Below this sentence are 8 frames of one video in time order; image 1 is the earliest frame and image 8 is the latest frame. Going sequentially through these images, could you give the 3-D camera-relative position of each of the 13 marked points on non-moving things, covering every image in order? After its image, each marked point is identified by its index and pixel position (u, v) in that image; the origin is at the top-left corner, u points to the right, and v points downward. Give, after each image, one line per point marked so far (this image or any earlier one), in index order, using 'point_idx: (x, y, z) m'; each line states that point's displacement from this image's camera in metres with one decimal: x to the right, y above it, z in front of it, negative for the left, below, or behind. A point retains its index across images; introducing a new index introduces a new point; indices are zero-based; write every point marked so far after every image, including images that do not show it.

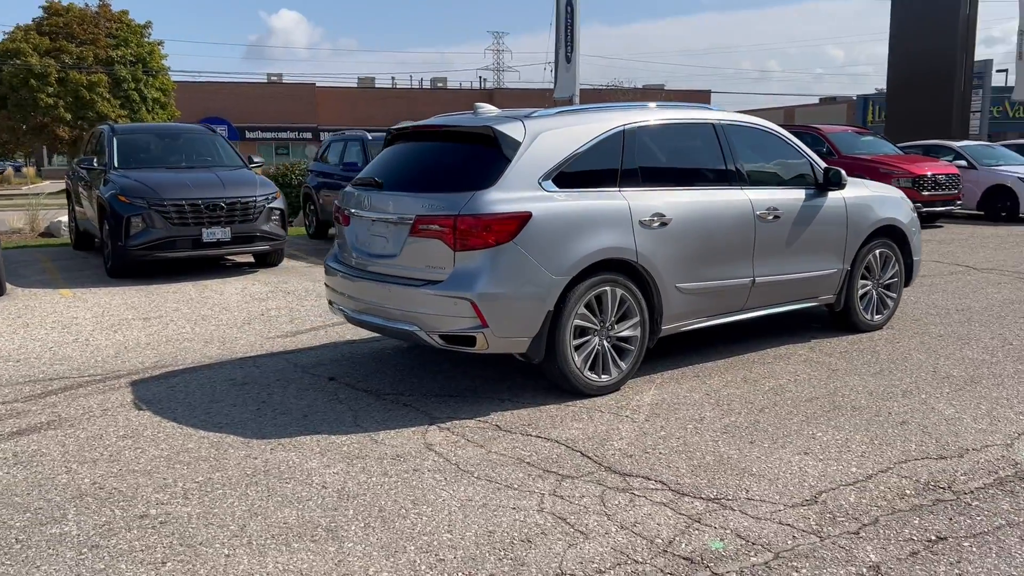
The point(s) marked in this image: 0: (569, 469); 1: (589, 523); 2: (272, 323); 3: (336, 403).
0: (+0.3, -0.9, +4.2) m
1: (+0.3, -1.0, +3.7) m
2: (-2.1, -0.3, +7.9) m
3: (-1.1, -0.7, +5.4) m
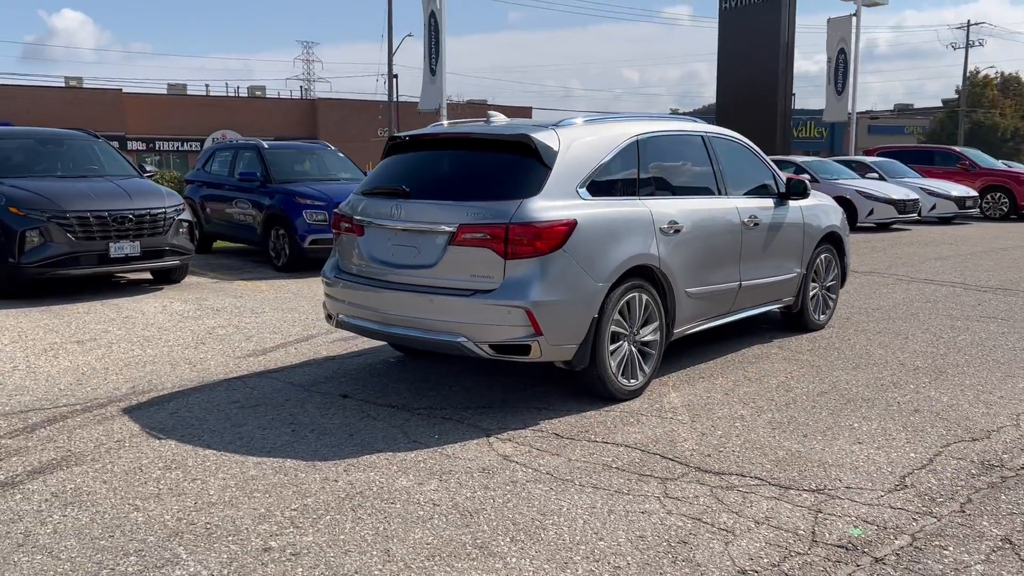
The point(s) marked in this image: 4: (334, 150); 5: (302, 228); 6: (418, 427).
0: (+0.8, -0.9, +4.3) m
1: (+0.9, -1.0, +3.8) m
2: (-2.4, -0.4, +7.4) m
3: (-0.8, -0.8, +5.2) m
4: (-2.8, +2.2, +13.7) m
5: (-2.7, +0.8, +11.4) m
6: (-0.5, -0.8, +5.0) m
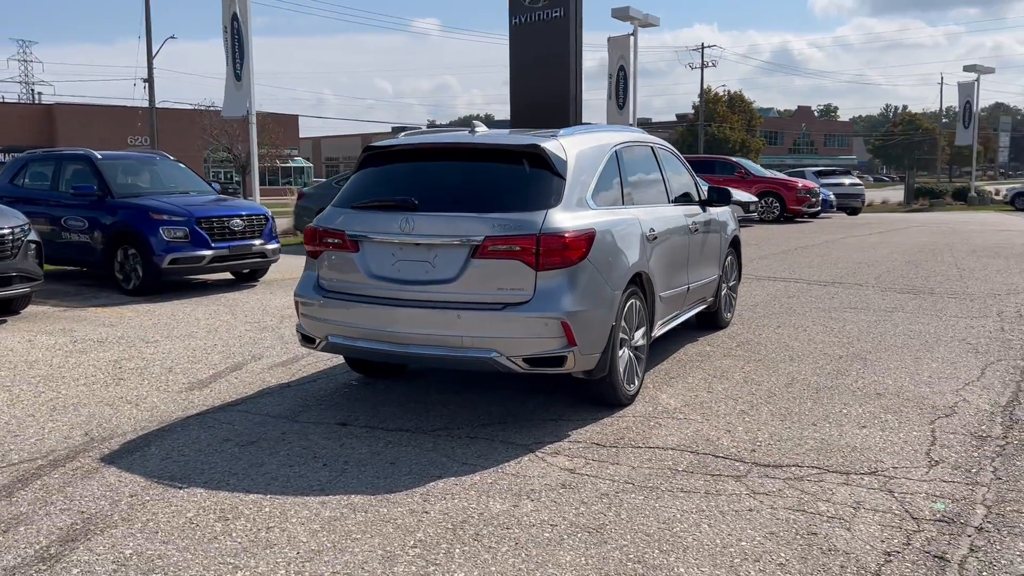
0: (+1.1, -0.9, +4.5) m
1: (+1.4, -1.0, +4.0) m
2: (-2.7, -0.6, +6.6) m
3: (-0.6, -0.9, +4.9) m
4: (-4.9, +1.8, +12.6) m
5: (-4.2, +0.5, +10.4) m
6: (-0.3, -0.9, +4.8) m
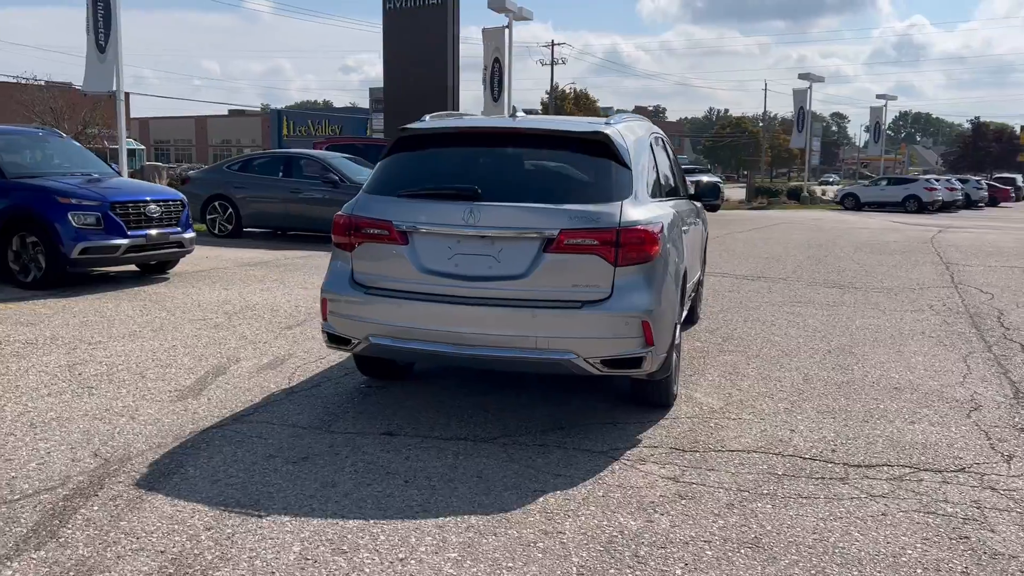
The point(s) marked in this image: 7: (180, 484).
0: (+1.6, -0.9, +4.4) m
1: (+2.0, -1.0, +3.9) m
2: (-2.6, -0.6, +5.8) m
3: (-0.2, -0.9, +4.5) m
4: (-5.8, +1.9, +11.3) m
5: (-4.7, +0.6, +9.3) m
6: (+0.1, -0.9, +4.5) m
7: (-1.5, -0.9, +4.0) m
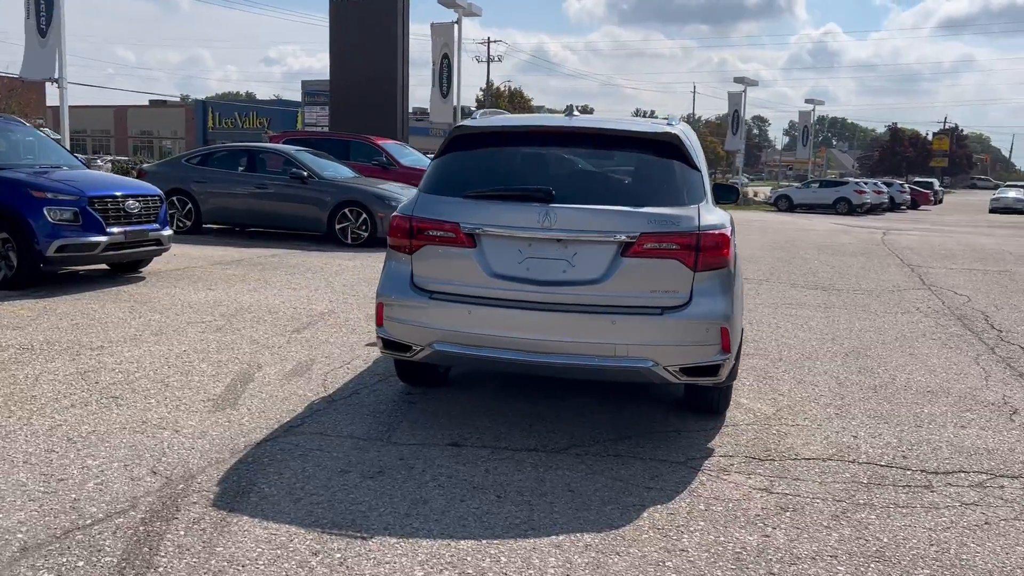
0: (+2.0, -1.0, +4.4) m
1: (+2.4, -1.0, +4.0) m
2: (-2.3, -0.6, +5.4) m
3: (+0.2, -0.9, +4.3) m
4: (-5.9, +2.0, +10.6) m
5: (-4.7, +0.6, +8.7) m
6: (+0.5, -0.9, +4.3) m
7: (-1.1, -0.9, +3.8) m
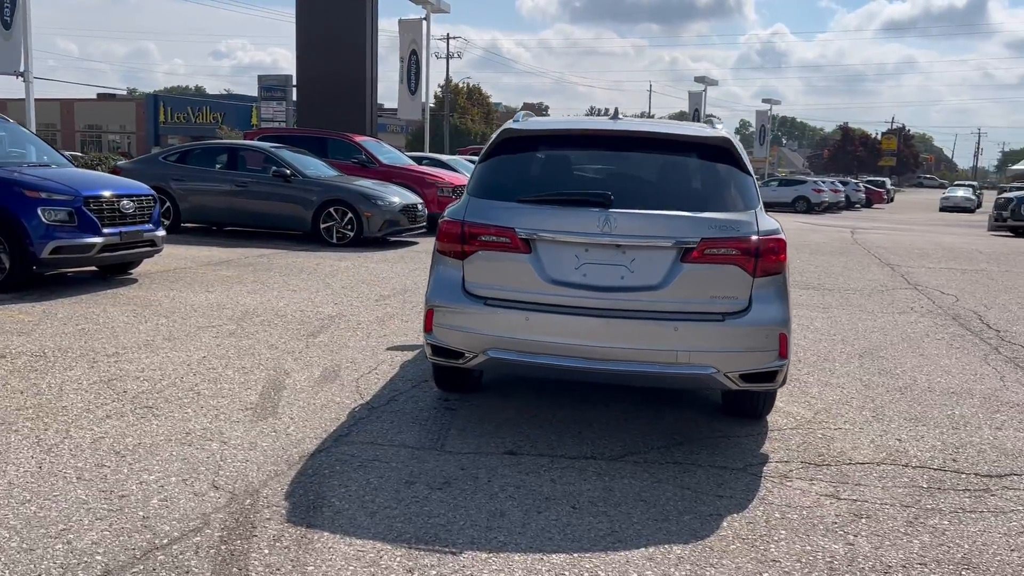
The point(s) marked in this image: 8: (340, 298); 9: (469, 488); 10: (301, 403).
0: (+2.3, -1.0, +4.4) m
1: (+2.7, -1.1, +4.0) m
2: (-2.0, -0.7, +5.3) m
3: (+0.5, -0.9, +4.3) m
4: (-5.9, +1.9, +10.3) m
5: (-4.6, +0.6, +8.4) m
6: (+0.8, -0.9, +4.3) m
7: (-0.7, -1.0, +3.6) m
8: (-1.8, -0.1, +9.2) m
9: (-0.2, -0.9, +4.0) m
10: (-1.3, -0.7, +5.3) m
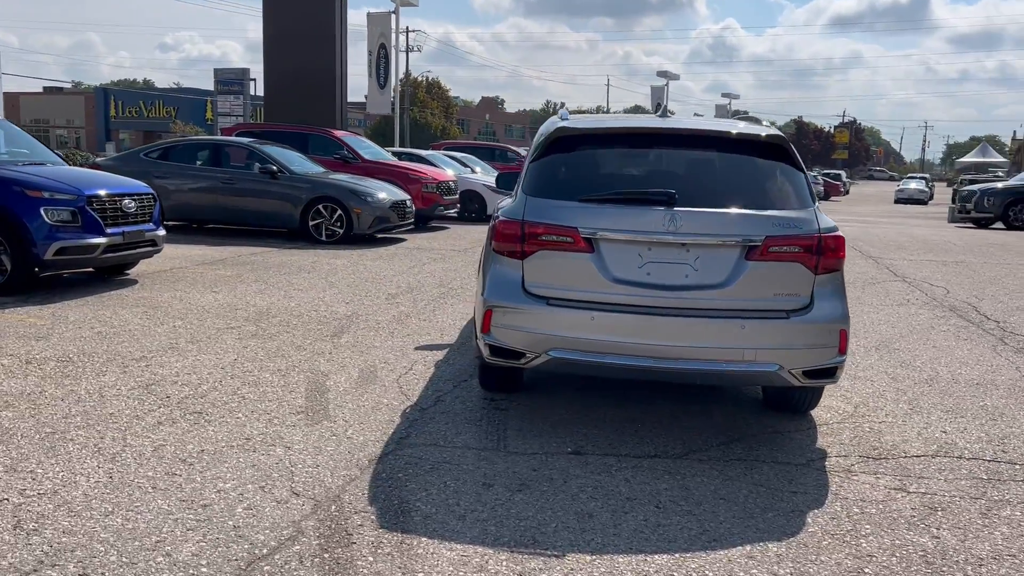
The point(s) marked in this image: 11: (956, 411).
0: (+2.6, -1.0, +4.5) m
1: (+3.1, -1.0, +4.2) m
2: (-1.7, -0.7, +5.2) m
3: (+0.9, -0.9, +4.3) m
4: (-5.9, +1.9, +10.0) m
5: (-4.4, +0.5, +8.2) m
6: (+1.2, -0.9, +4.3) m
7: (-0.3, -1.0, +3.6) m
8: (-1.7, -0.1, +9.1) m
9: (+0.2, -0.9, +4.0) m
10: (-1.0, -0.7, +5.2) m
11: (+2.9, -0.8, +5.7) m
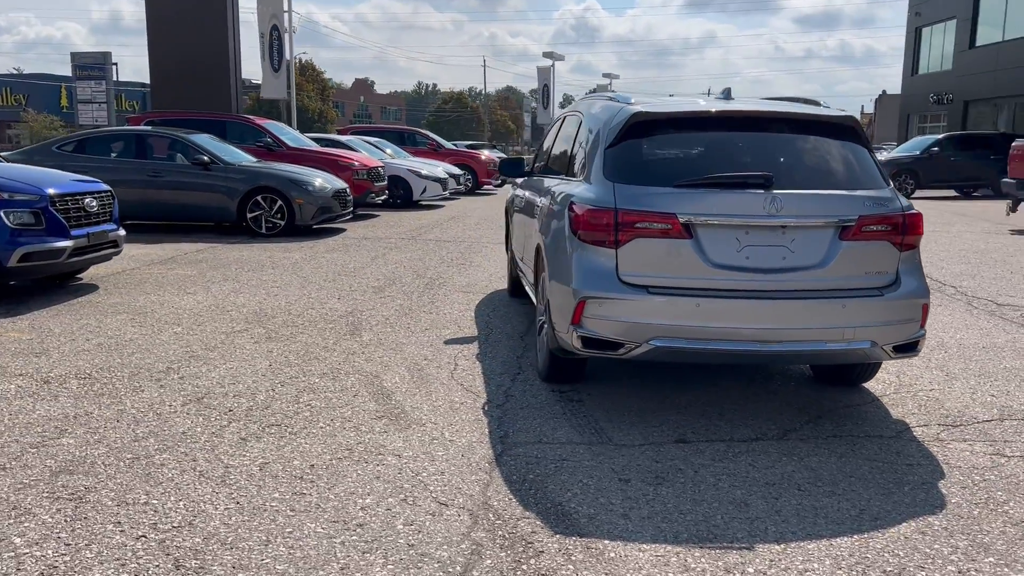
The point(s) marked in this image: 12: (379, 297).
0: (+3.2, -0.8, +4.8) m
1: (+3.7, -0.9, +4.5) m
2: (-1.2, -0.7, +4.9) m
3: (+1.4, -0.8, +4.4) m
4: (-6.1, +1.8, +9.0) m
5: (-4.4, +0.4, +7.5) m
6: (+1.8, -0.8, +4.4) m
7: (+0.3, -1.0, +3.5) m
8: (-1.7, 0.0, +8.7) m
9: (+0.8, -0.9, +4.0) m
10: (-0.5, -0.7, +5.0) m
11: (+3.2, -0.6, +6.0) m
12: (-1.3, -0.1, +8.5) m
